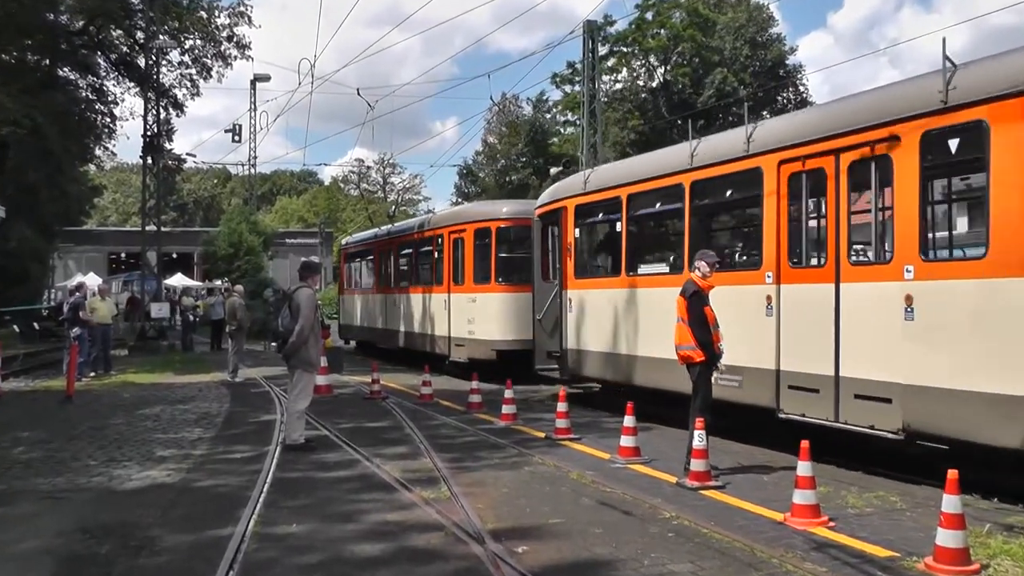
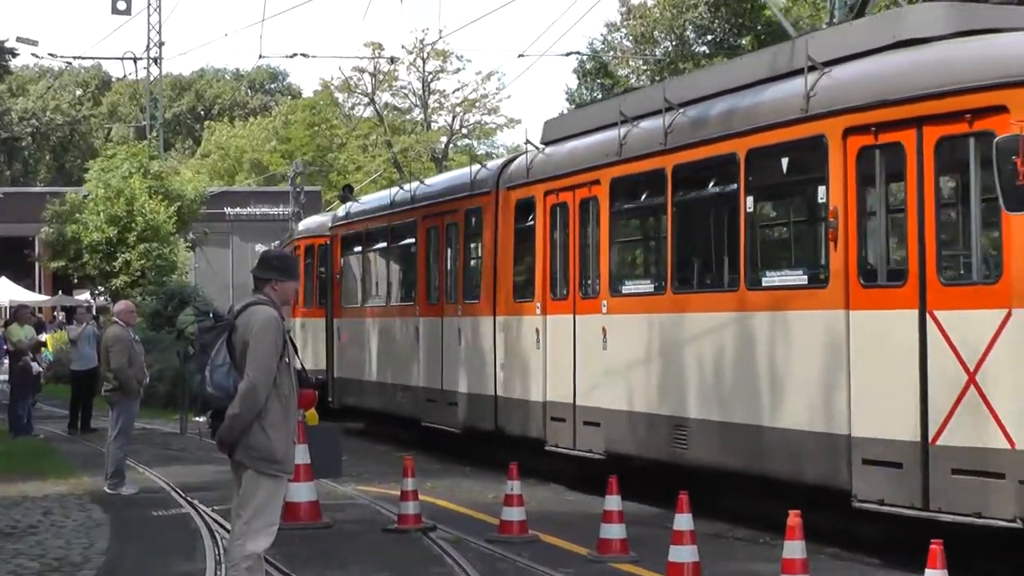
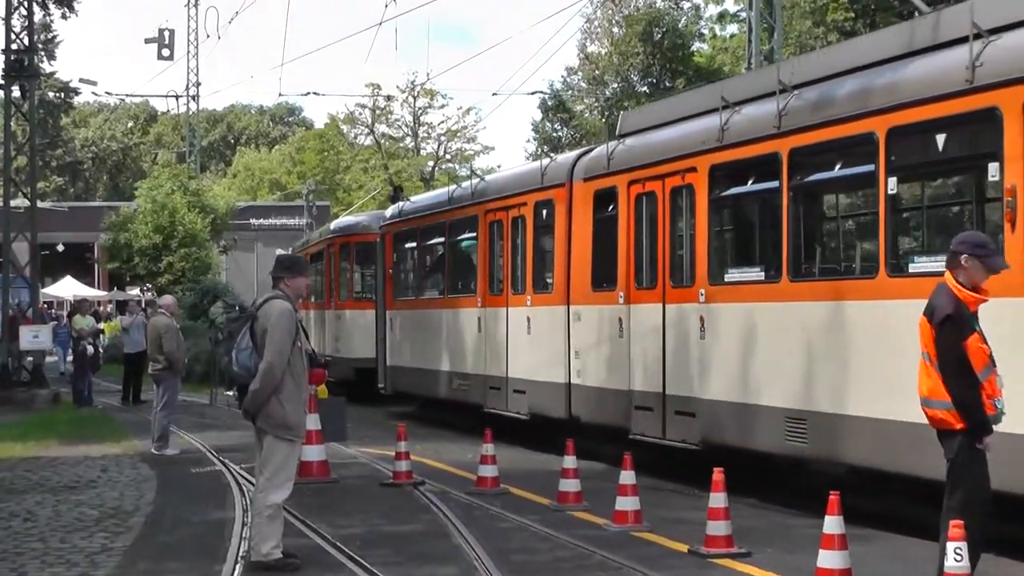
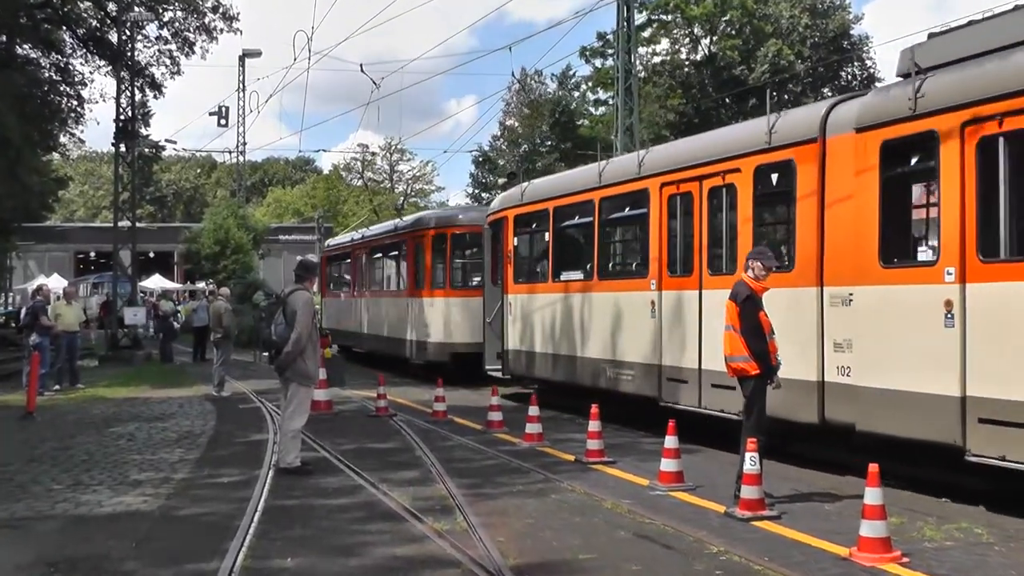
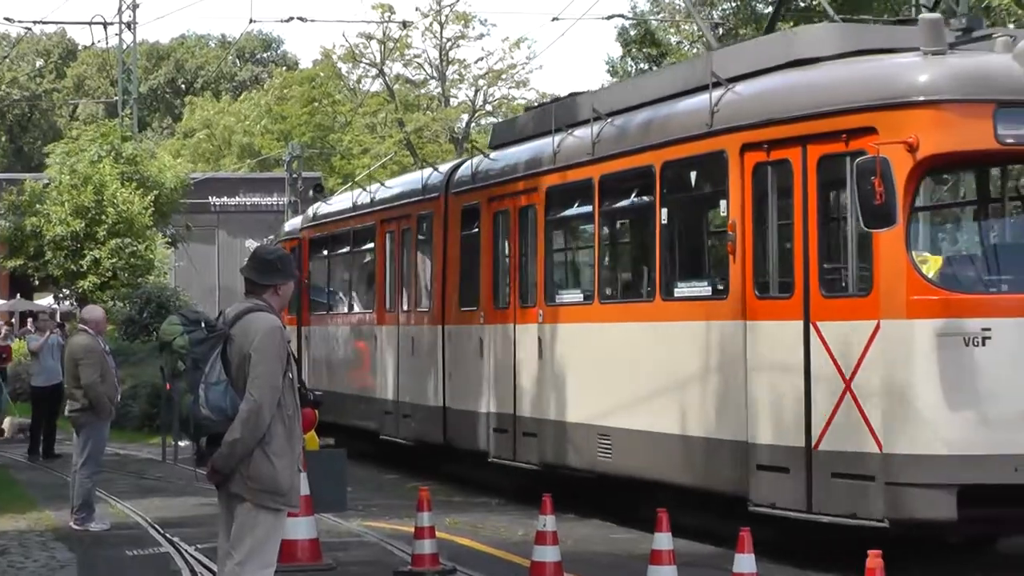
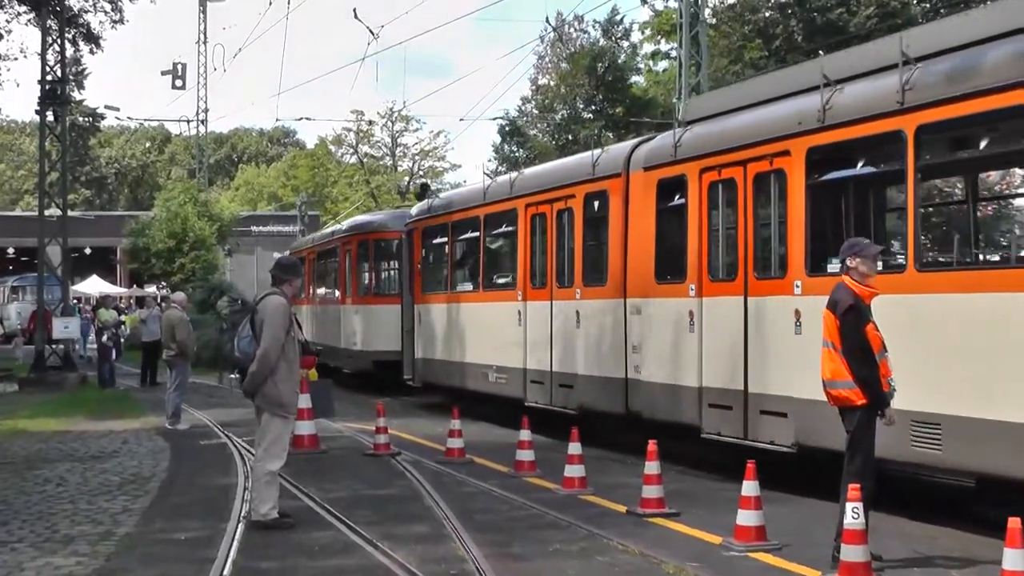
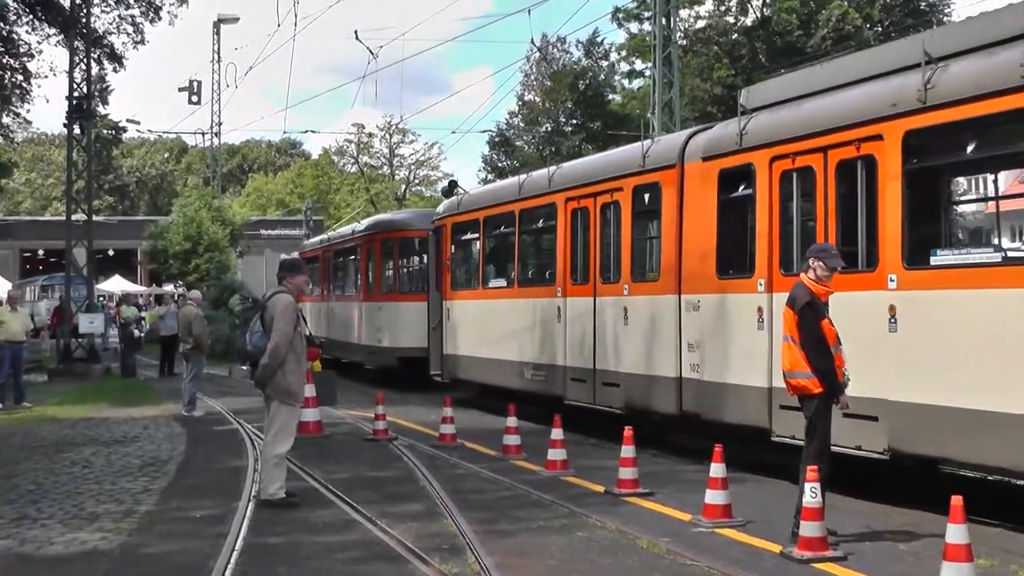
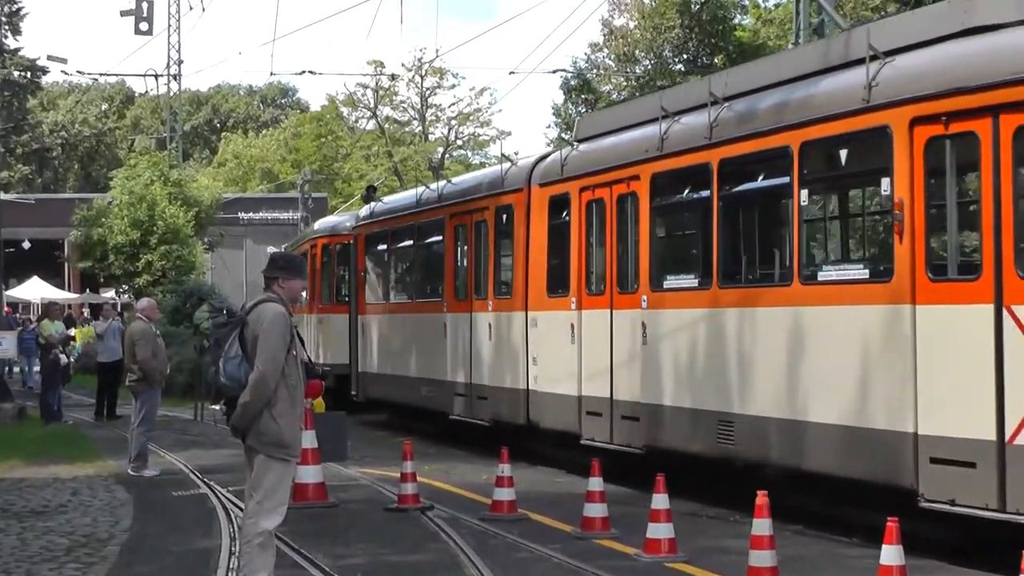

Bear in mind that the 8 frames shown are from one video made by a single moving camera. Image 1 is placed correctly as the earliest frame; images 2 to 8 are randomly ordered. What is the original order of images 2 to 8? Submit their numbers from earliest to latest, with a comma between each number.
4, 7, 6, 3, 8, 2, 5
